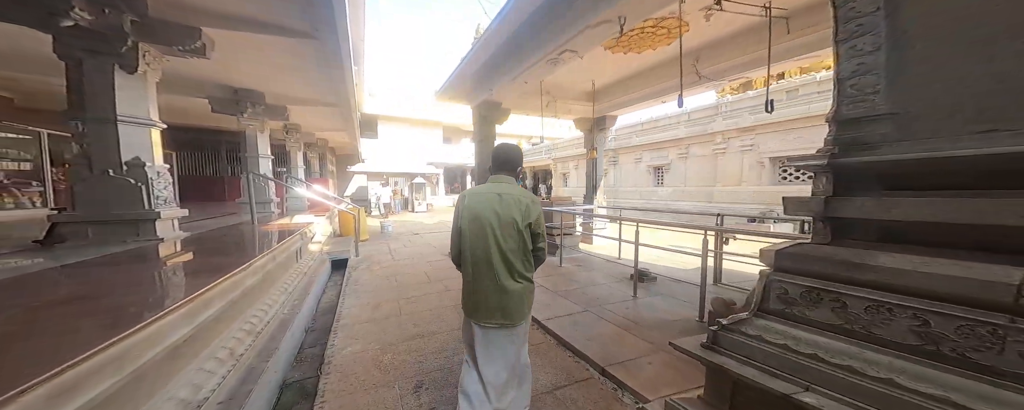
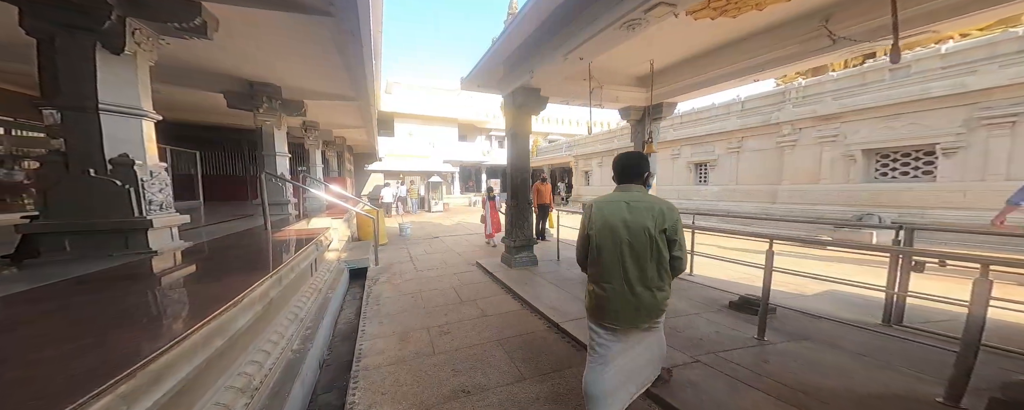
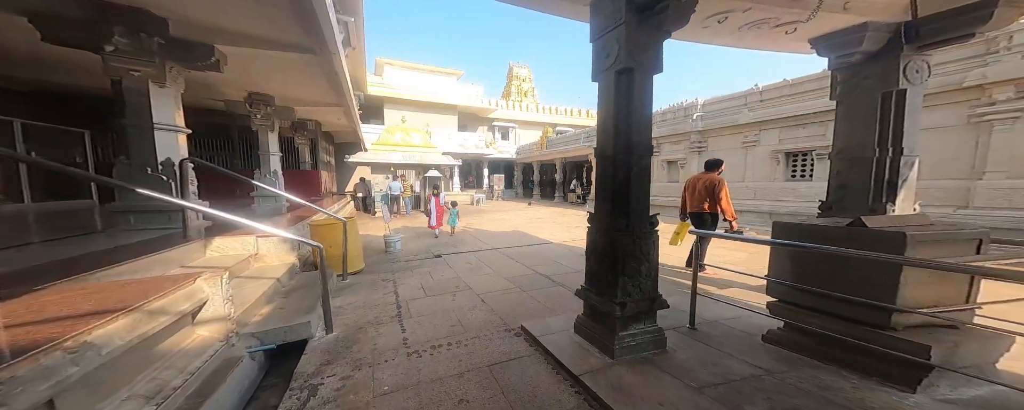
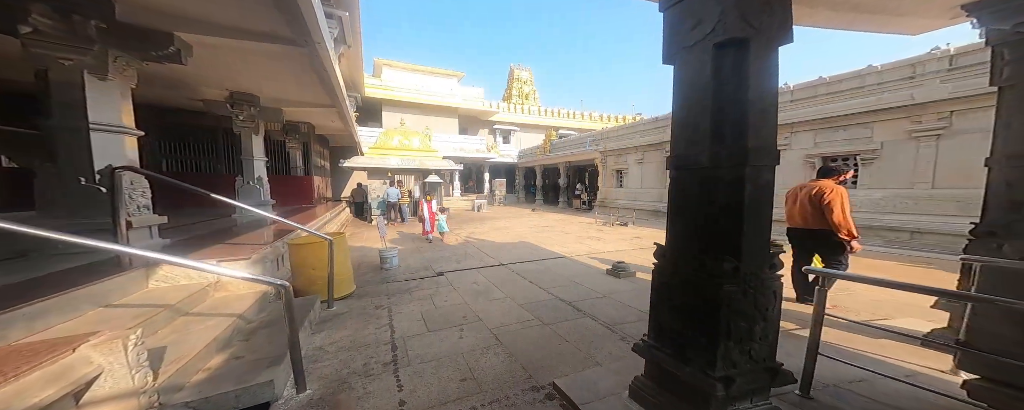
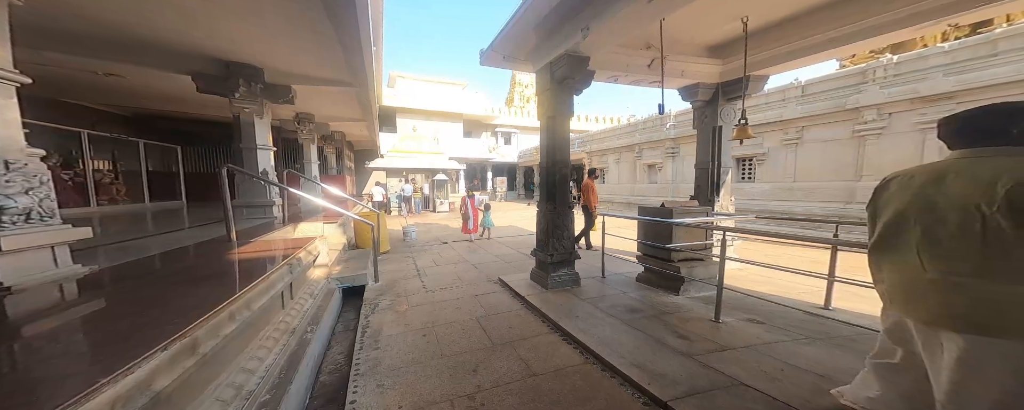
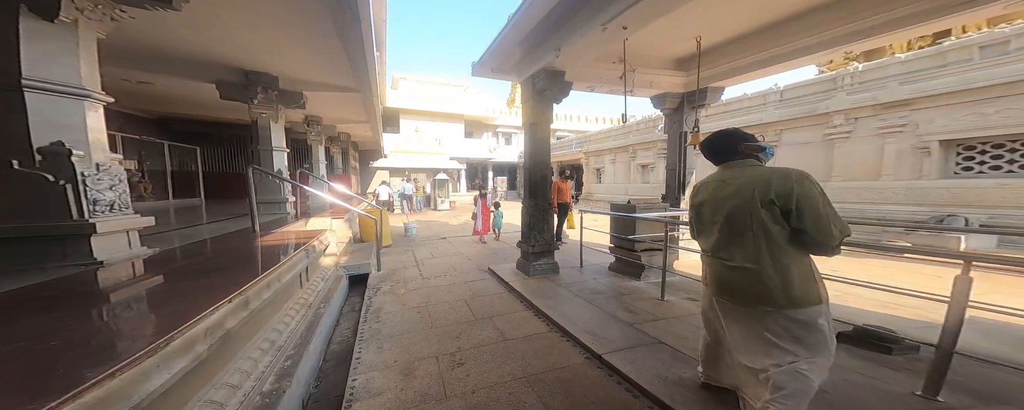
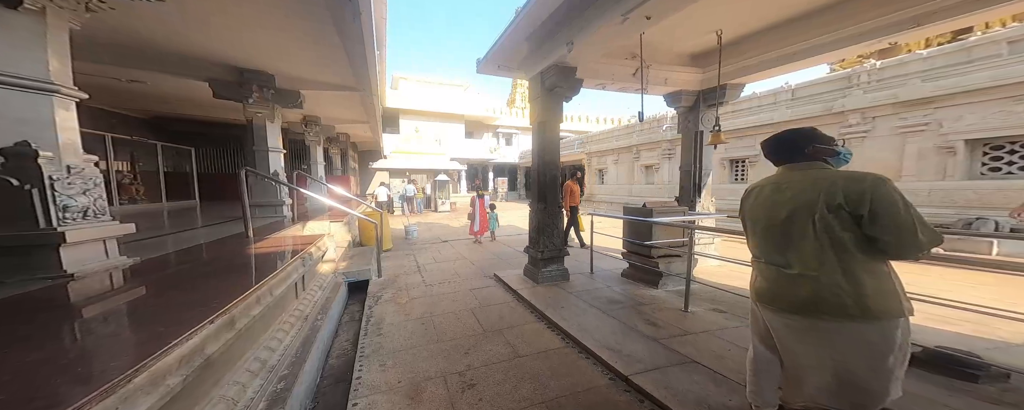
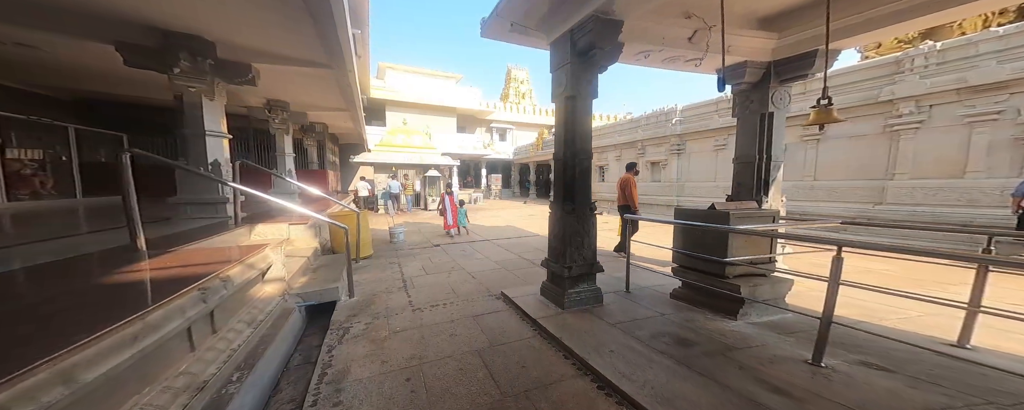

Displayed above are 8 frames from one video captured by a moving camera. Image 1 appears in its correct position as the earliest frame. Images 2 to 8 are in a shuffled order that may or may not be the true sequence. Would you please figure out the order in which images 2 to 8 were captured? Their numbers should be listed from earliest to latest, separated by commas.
2, 6, 7, 5, 8, 3, 4
